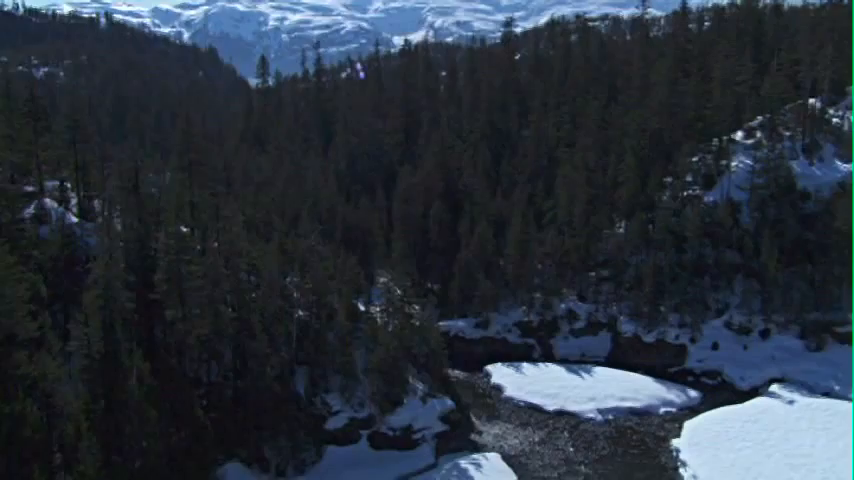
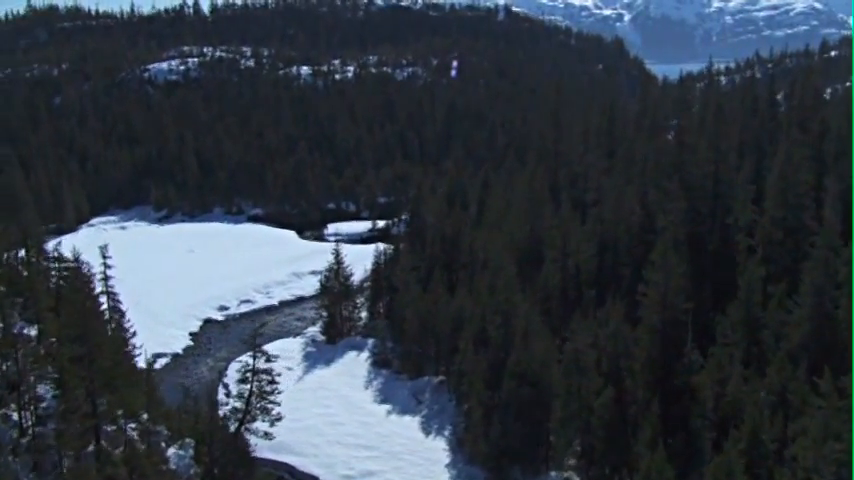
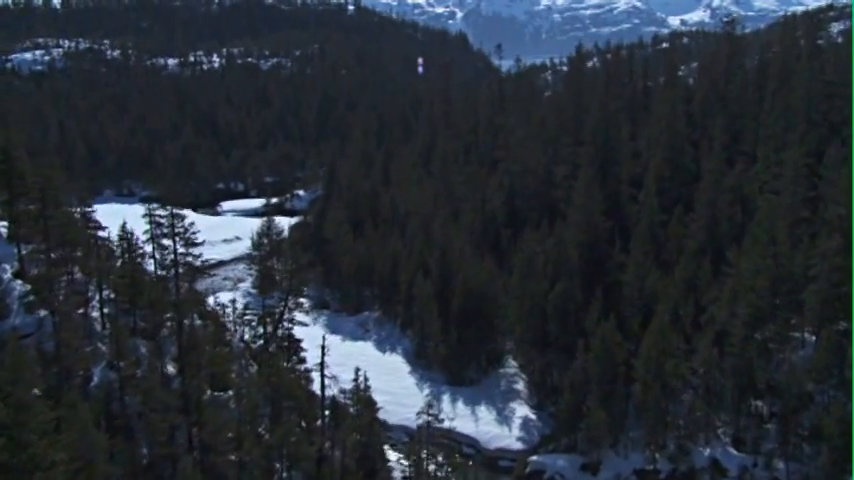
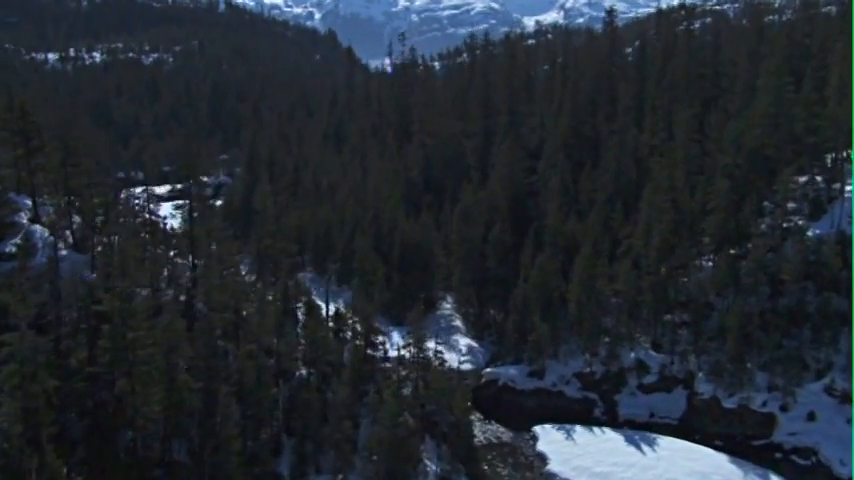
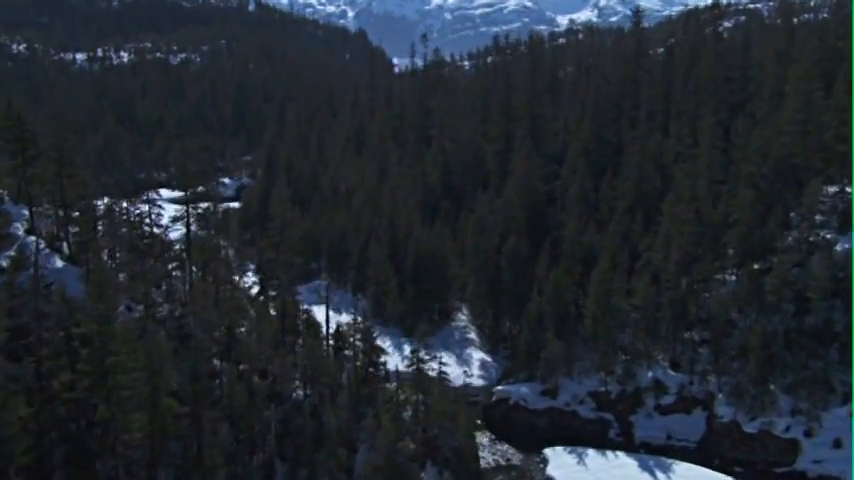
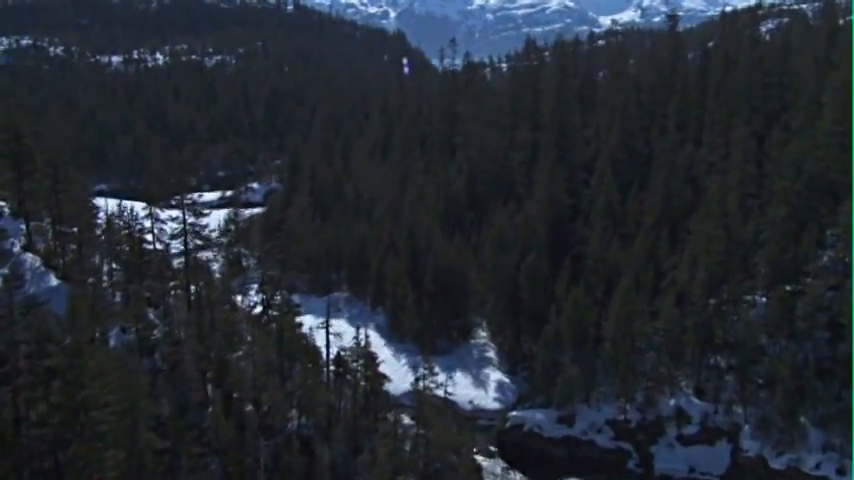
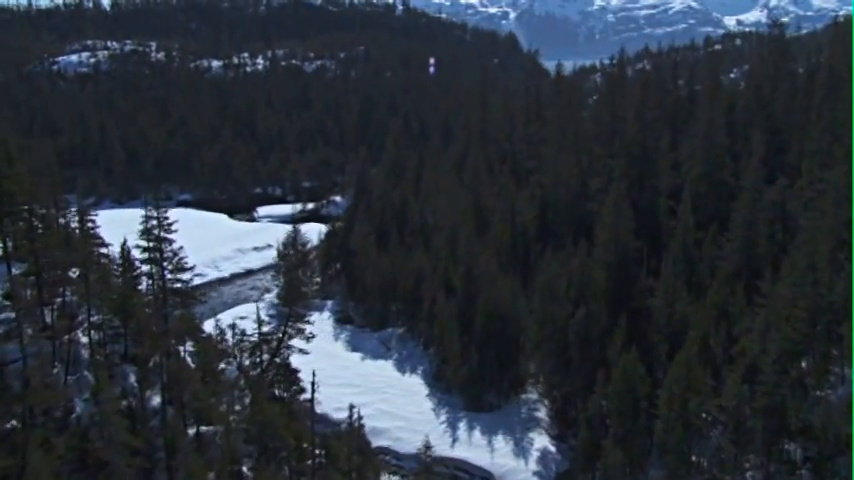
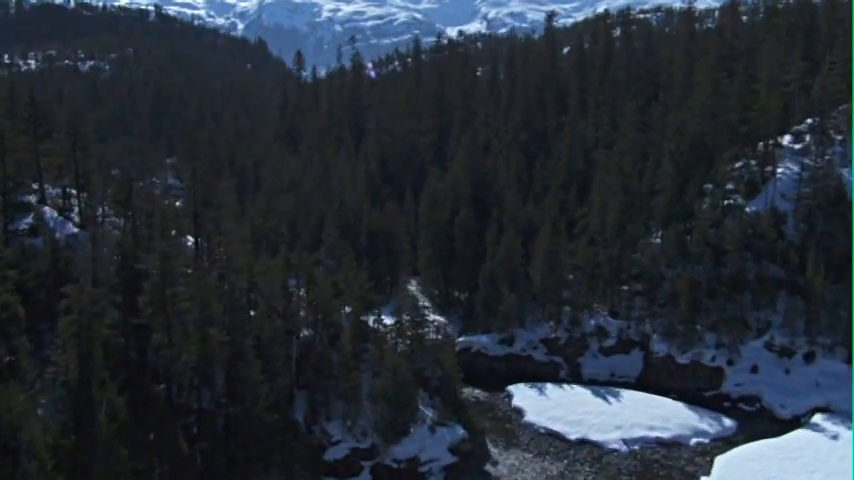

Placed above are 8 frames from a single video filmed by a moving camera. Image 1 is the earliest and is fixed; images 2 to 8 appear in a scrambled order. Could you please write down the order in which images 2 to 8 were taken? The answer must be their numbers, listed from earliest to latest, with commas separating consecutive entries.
8, 4, 5, 6, 3, 7, 2
